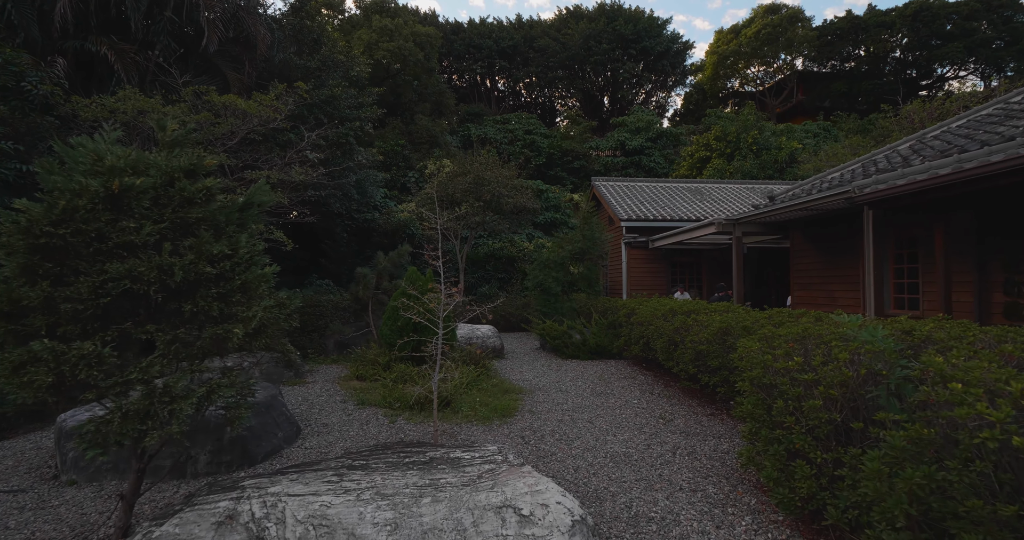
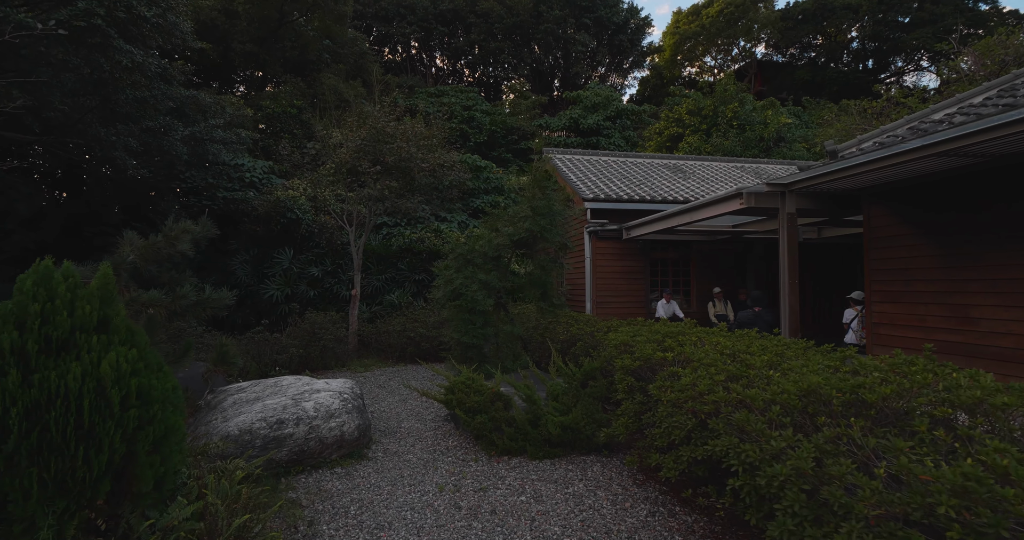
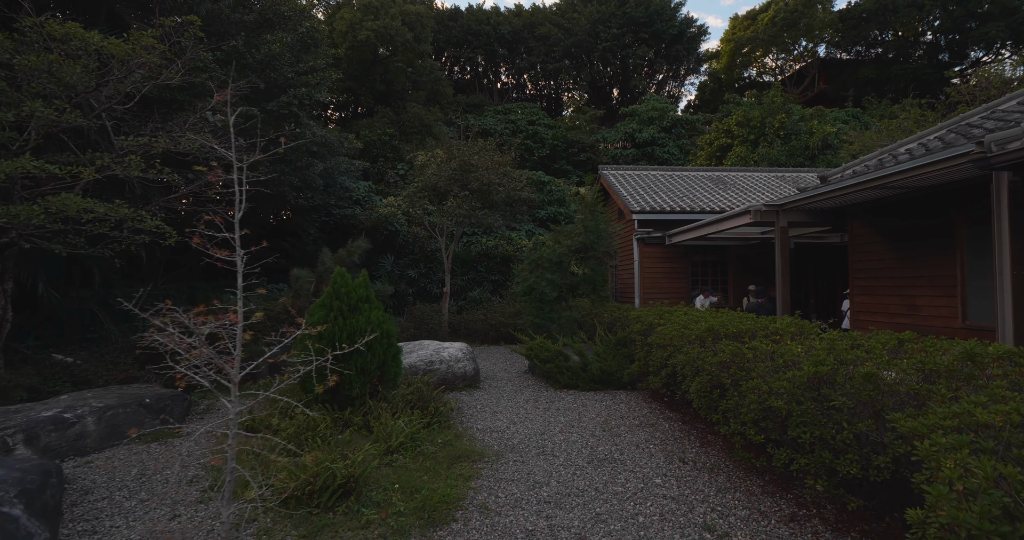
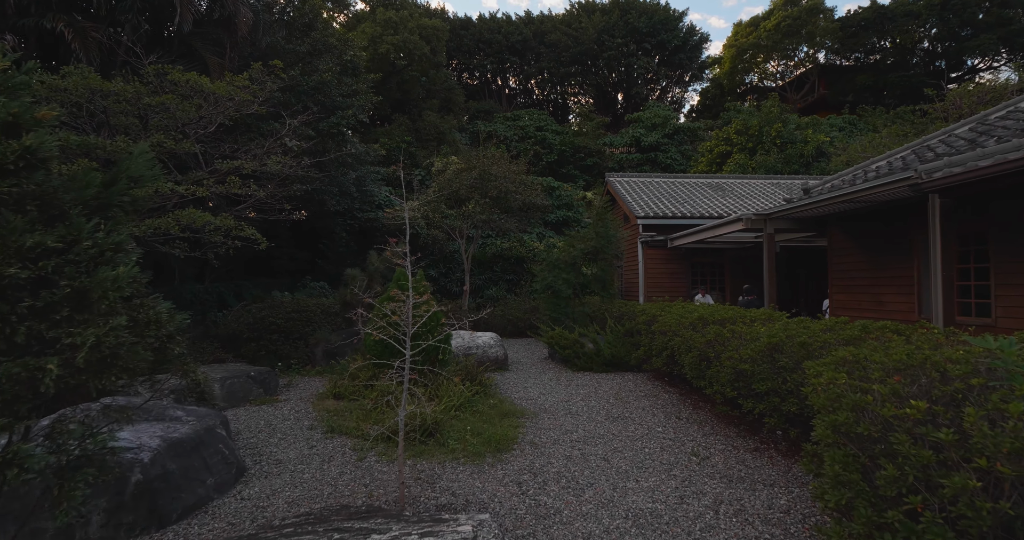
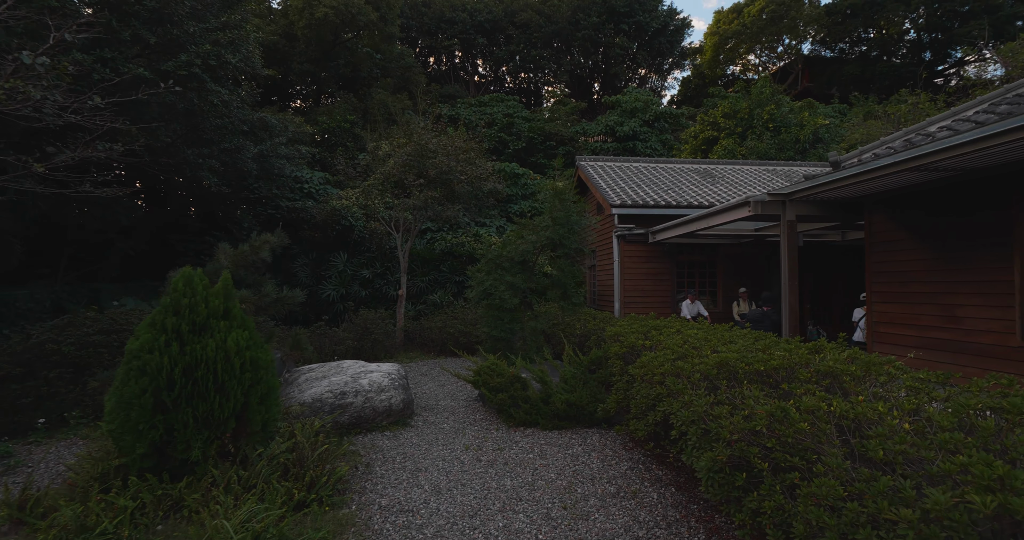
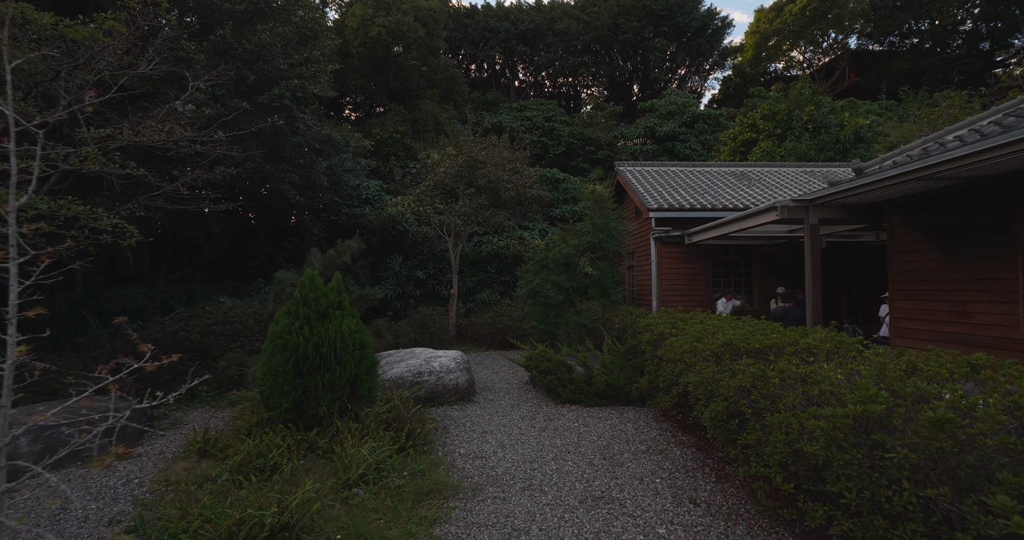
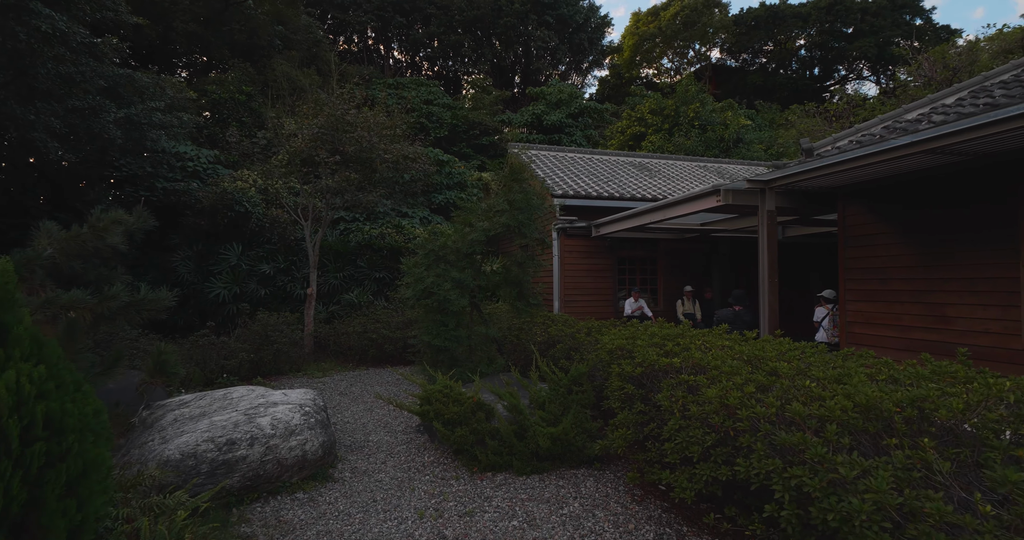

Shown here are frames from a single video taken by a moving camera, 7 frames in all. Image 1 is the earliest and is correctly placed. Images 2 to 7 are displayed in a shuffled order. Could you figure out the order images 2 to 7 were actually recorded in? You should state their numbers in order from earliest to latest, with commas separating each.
4, 3, 6, 5, 2, 7
